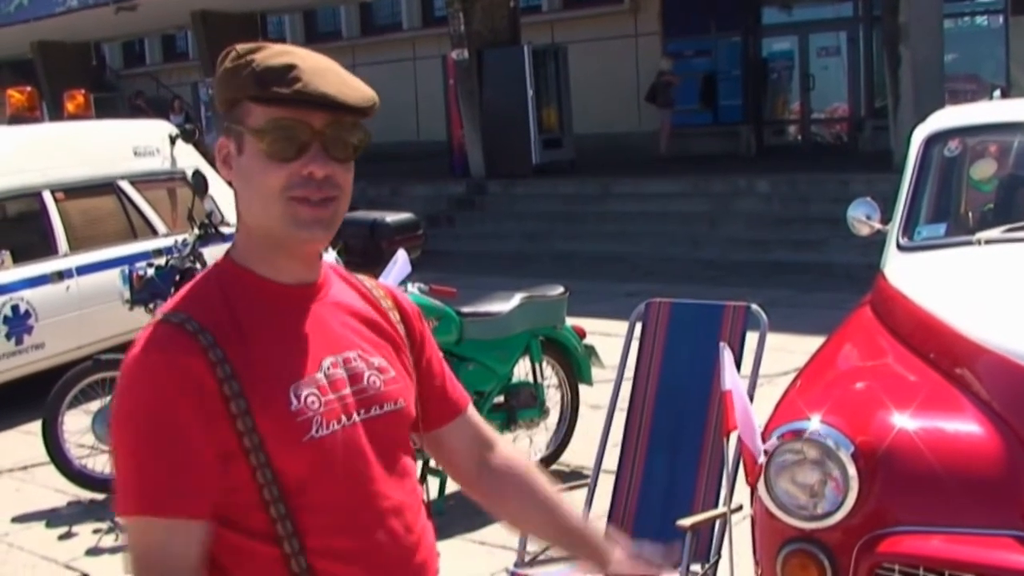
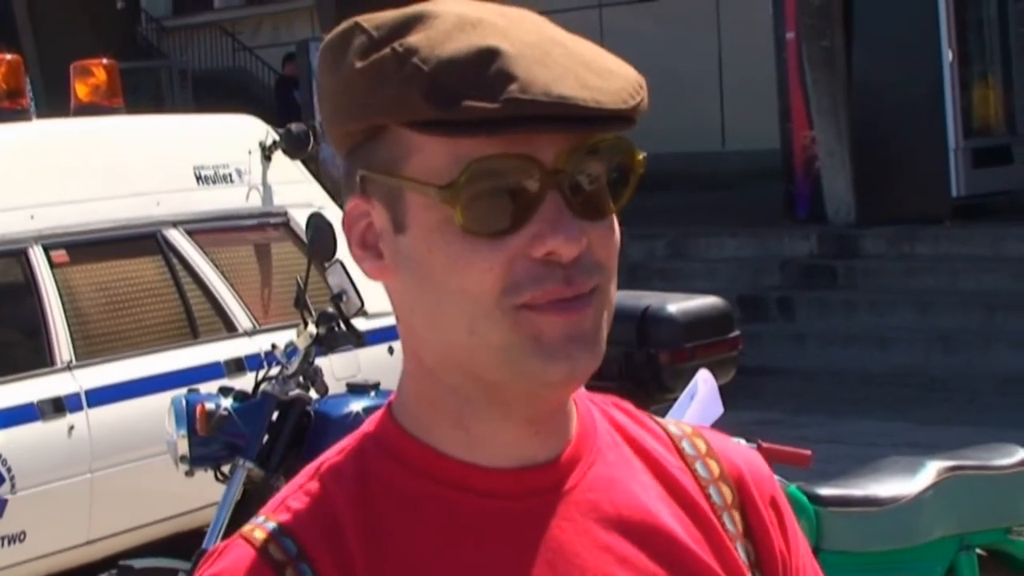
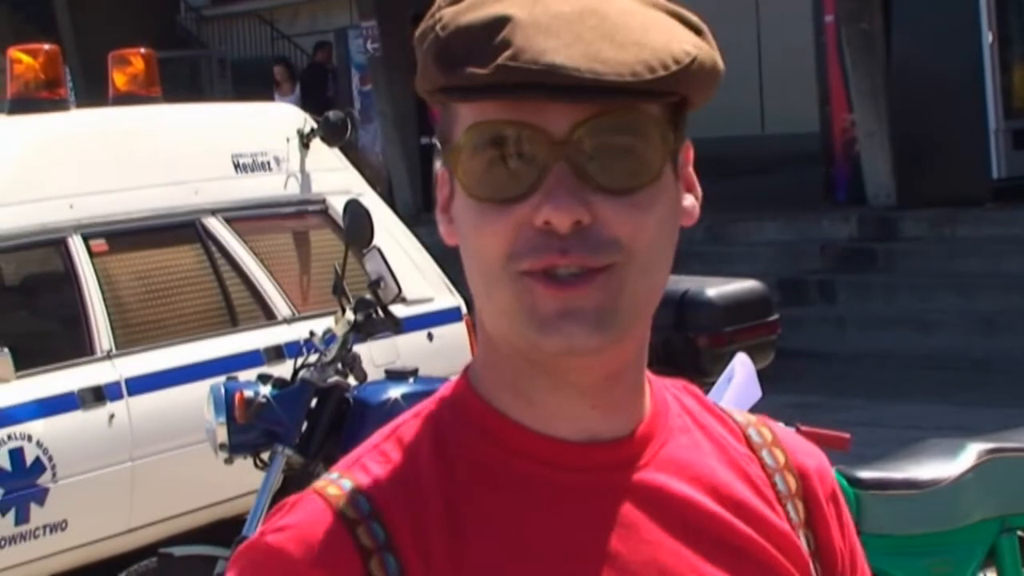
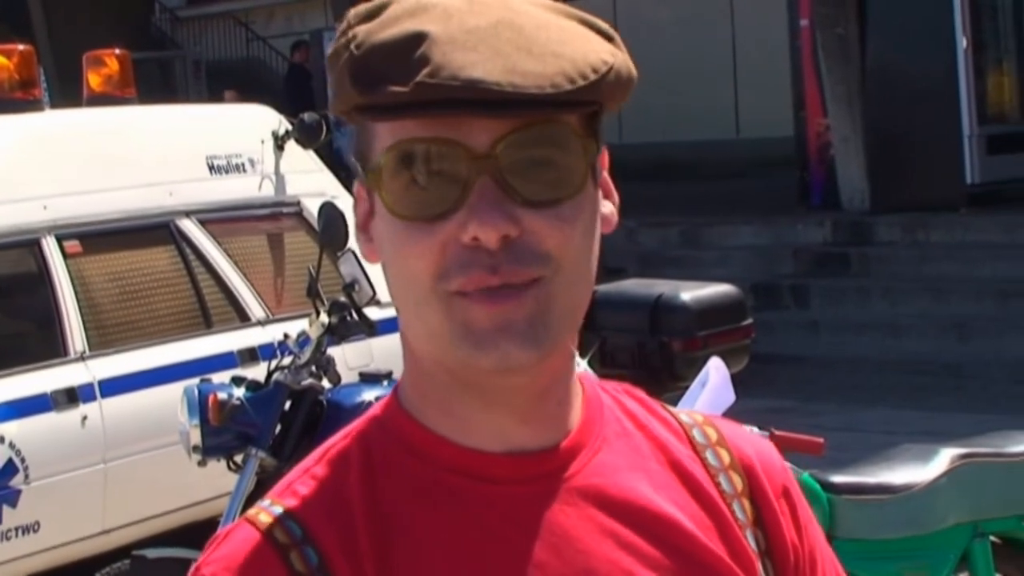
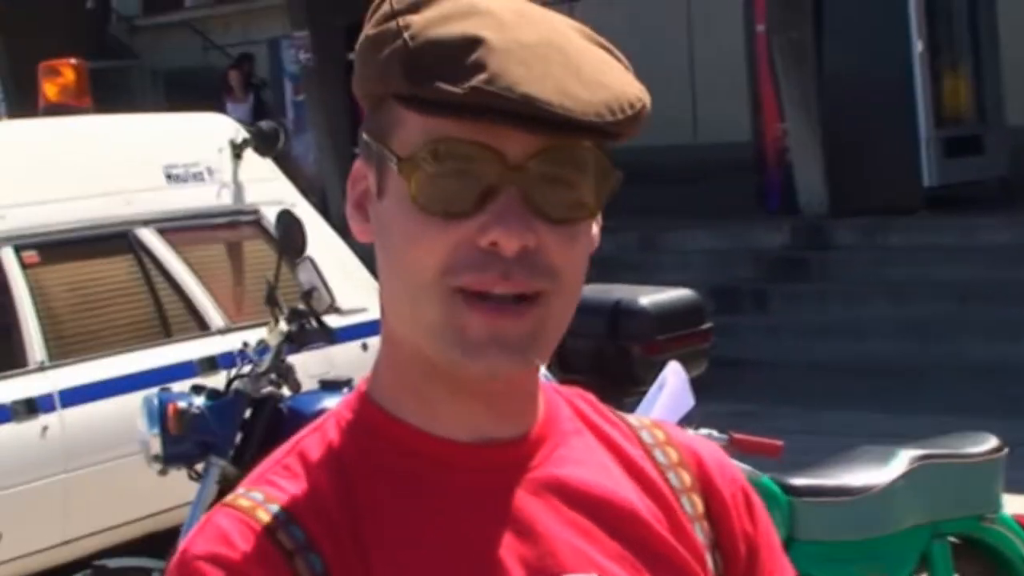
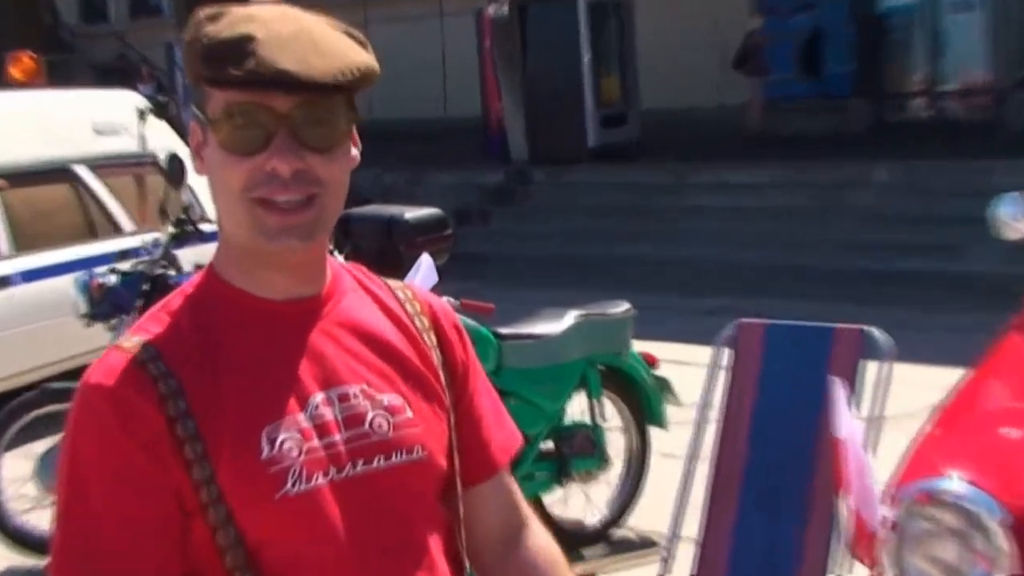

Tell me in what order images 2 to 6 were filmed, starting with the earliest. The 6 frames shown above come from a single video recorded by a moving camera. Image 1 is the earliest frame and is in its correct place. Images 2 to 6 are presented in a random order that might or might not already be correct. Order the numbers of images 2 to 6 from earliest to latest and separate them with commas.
6, 5, 3, 4, 2
